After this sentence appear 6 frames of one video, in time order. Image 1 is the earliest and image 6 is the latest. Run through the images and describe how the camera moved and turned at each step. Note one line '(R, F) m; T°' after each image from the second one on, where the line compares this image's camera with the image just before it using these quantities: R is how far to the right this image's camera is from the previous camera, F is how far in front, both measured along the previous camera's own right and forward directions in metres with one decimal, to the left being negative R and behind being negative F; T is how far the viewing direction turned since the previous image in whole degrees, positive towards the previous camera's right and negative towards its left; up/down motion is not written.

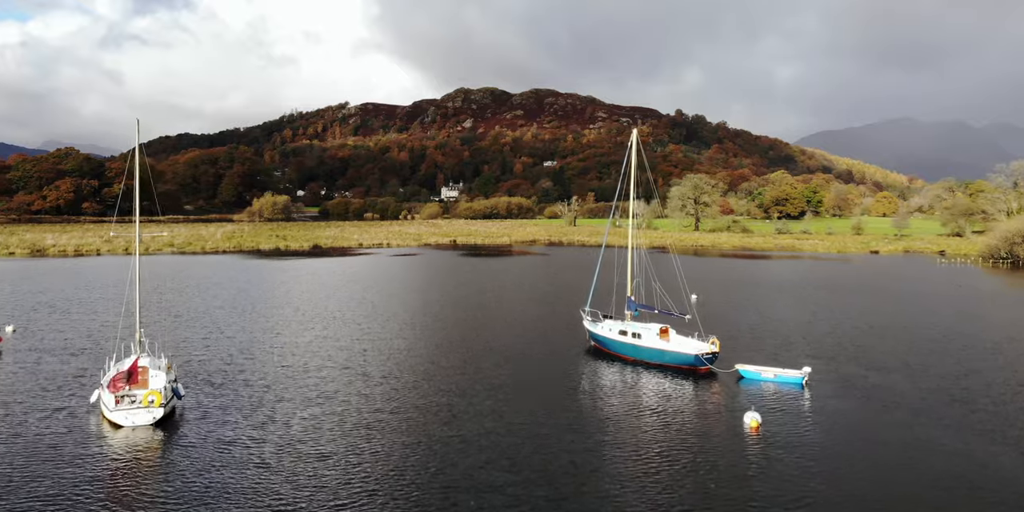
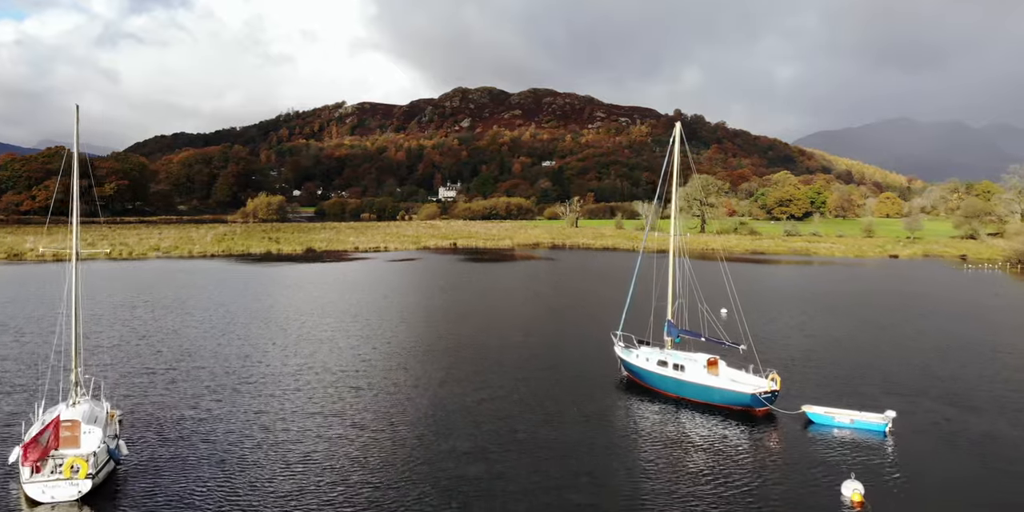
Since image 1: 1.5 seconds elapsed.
(-0.7, +3.7) m; 0°
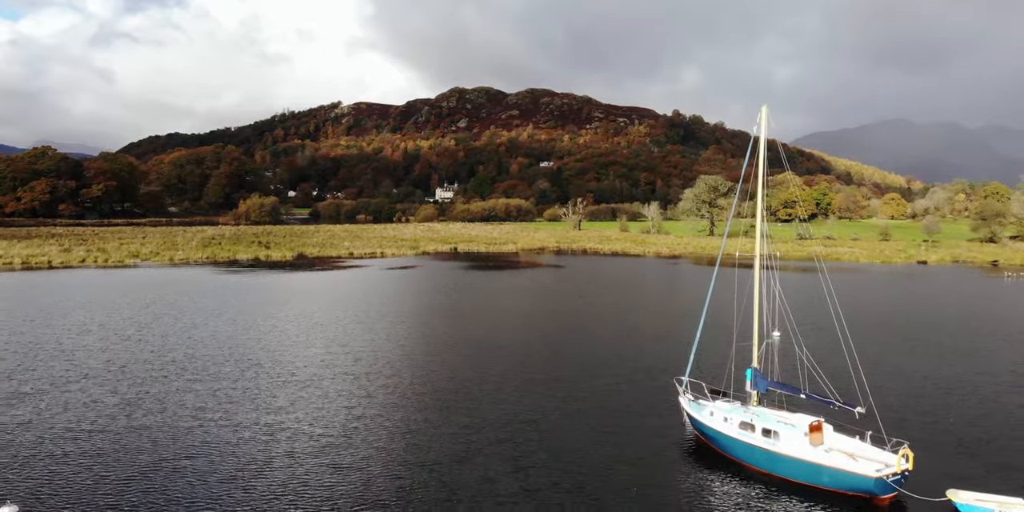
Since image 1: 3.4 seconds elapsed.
(-1.0, +4.9) m; 0°
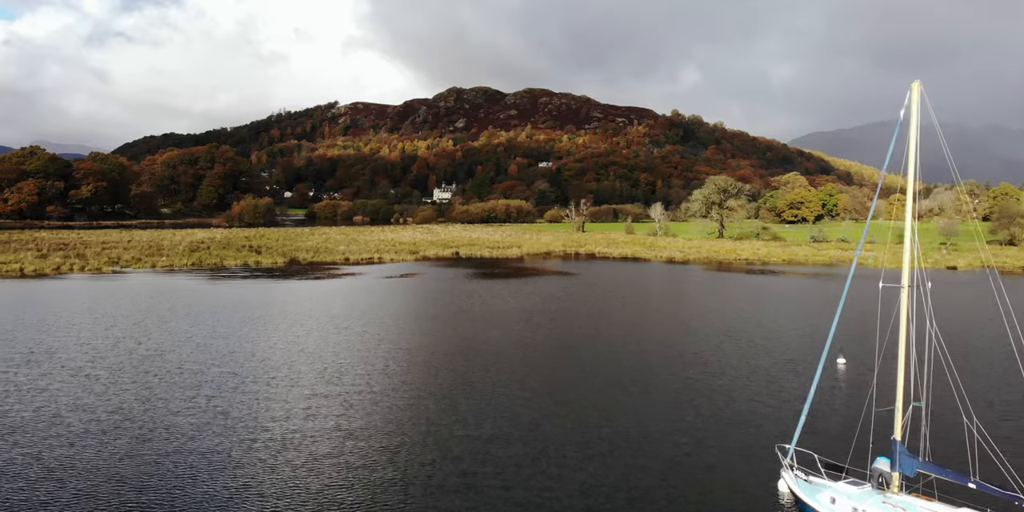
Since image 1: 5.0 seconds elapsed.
(-1.0, +4.4) m; 0°
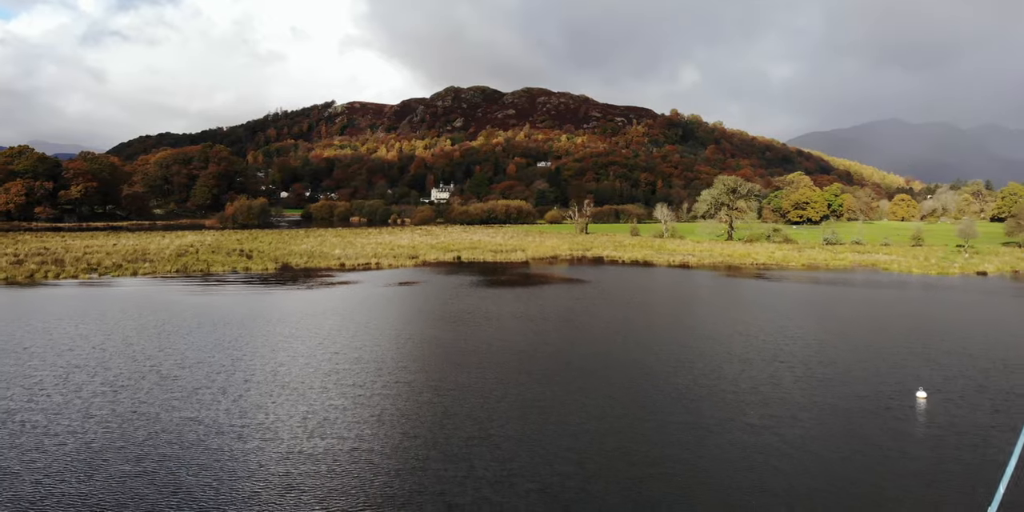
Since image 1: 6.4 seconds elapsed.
(-0.9, +3.9) m; 0°
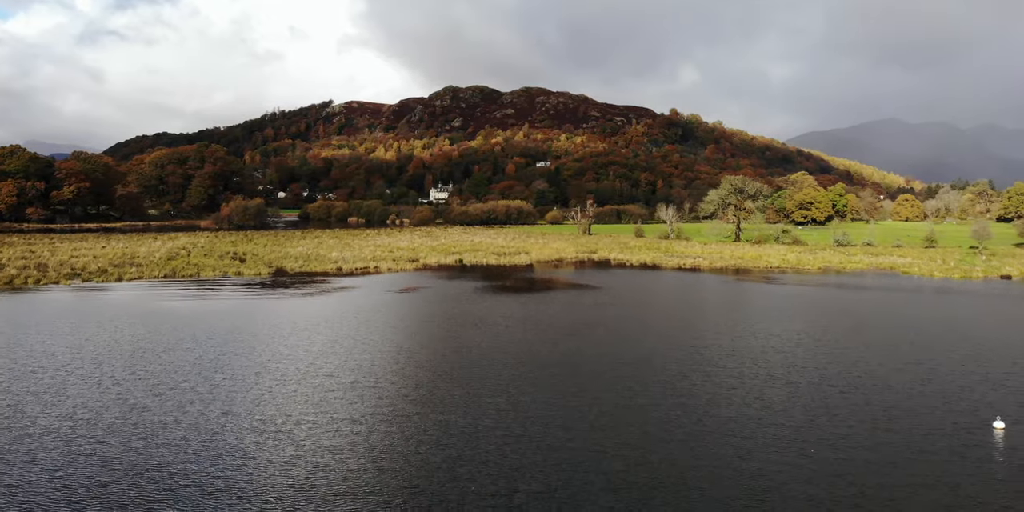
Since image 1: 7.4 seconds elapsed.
(-0.7, +2.9) m; 0°
